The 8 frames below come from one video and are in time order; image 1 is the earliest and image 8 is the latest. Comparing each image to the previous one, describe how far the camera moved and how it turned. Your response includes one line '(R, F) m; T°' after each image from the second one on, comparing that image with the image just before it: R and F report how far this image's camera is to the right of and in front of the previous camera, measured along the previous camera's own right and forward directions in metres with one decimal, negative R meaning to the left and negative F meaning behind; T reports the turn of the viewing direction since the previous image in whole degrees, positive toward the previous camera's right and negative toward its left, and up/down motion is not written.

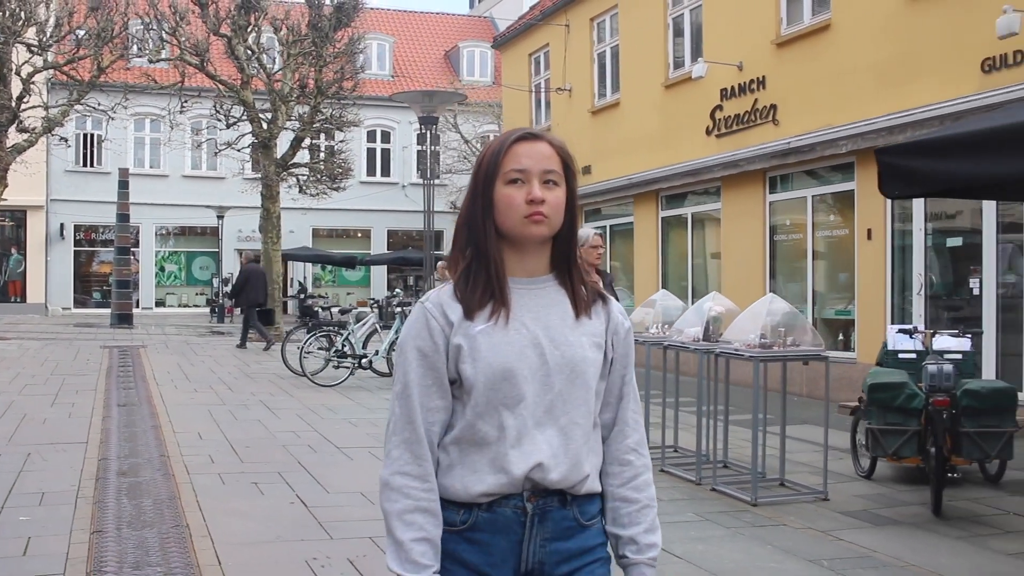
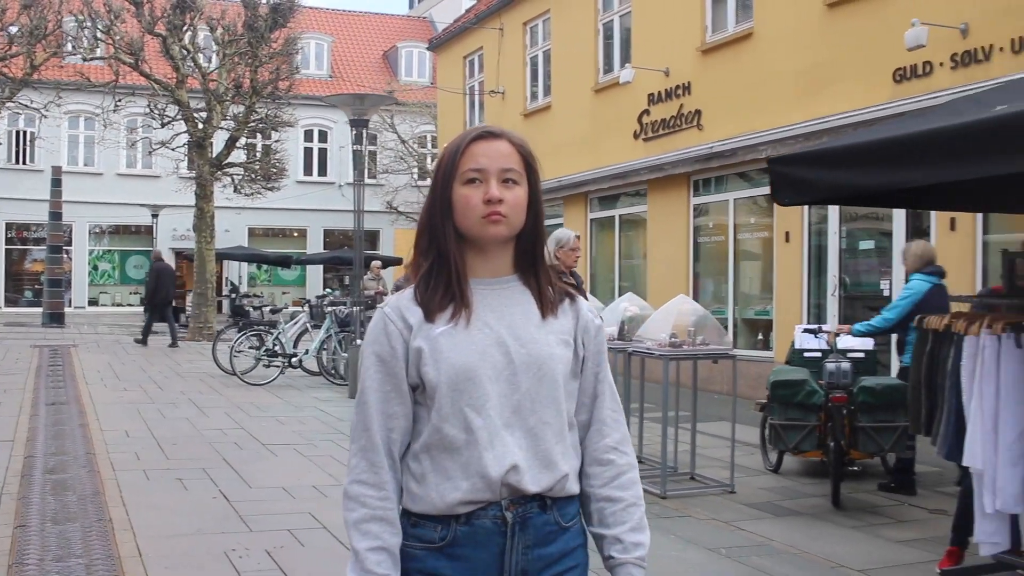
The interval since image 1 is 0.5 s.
(+0.1, -0.2) m; +3°
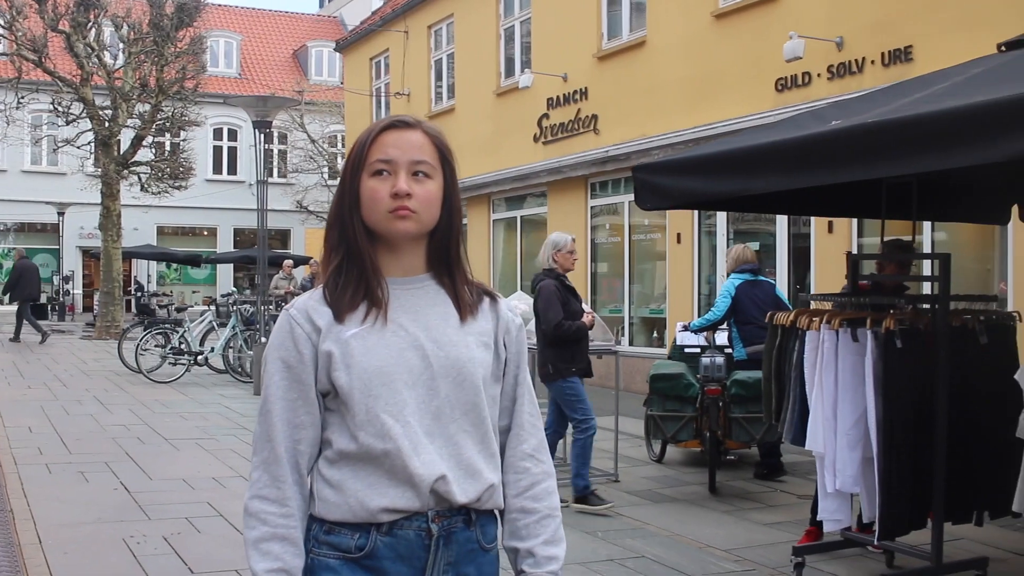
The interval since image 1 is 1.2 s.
(+0.1, -0.4) m; +4°
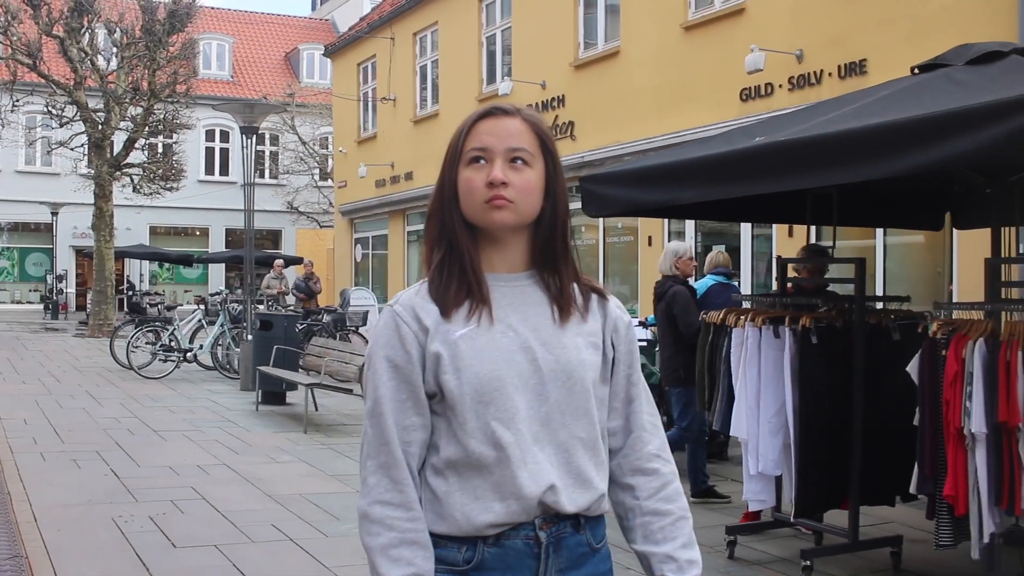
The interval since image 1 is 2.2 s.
(+0.2, -0.5) m; 0°
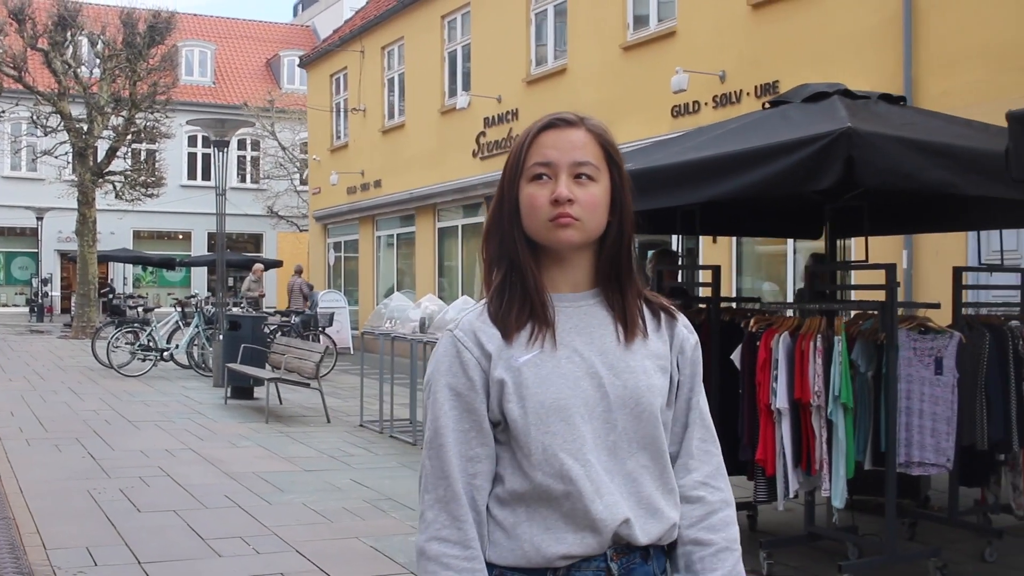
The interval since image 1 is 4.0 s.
(+0.4, -1.0) m; +1°
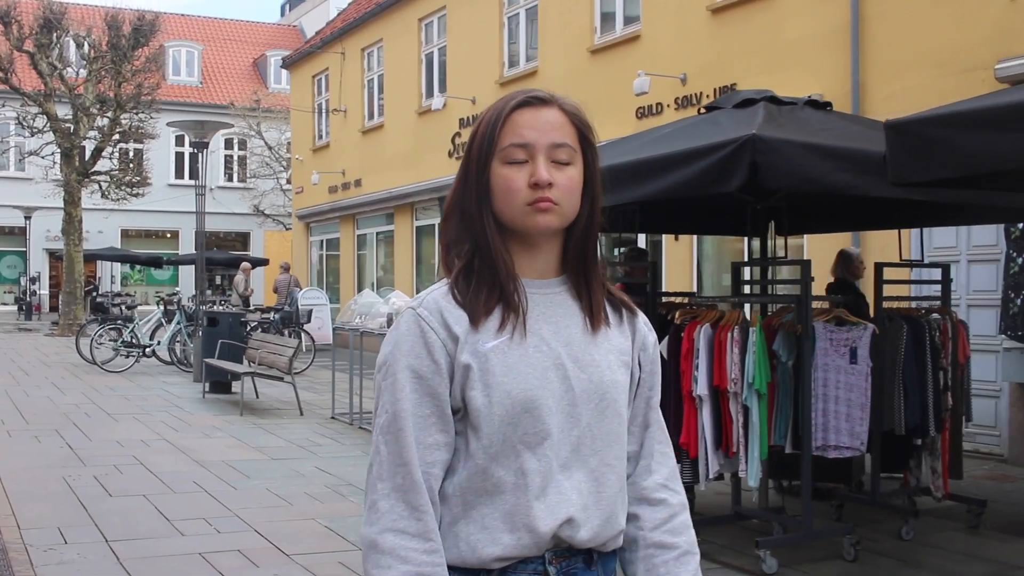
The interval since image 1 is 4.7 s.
(+0.2, -0.4) m; 0°
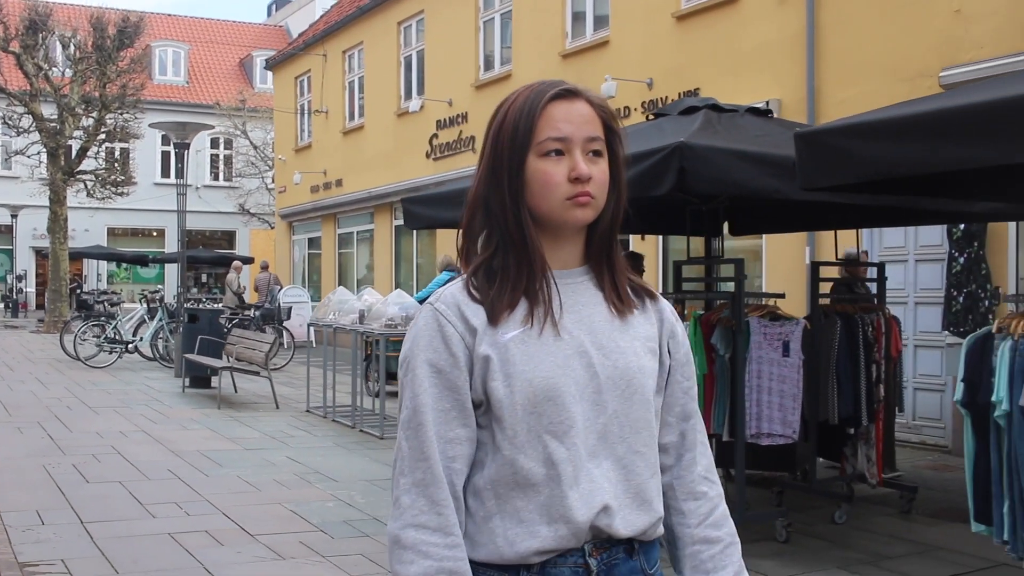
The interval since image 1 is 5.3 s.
(+0.2, -0.4) m; 0°
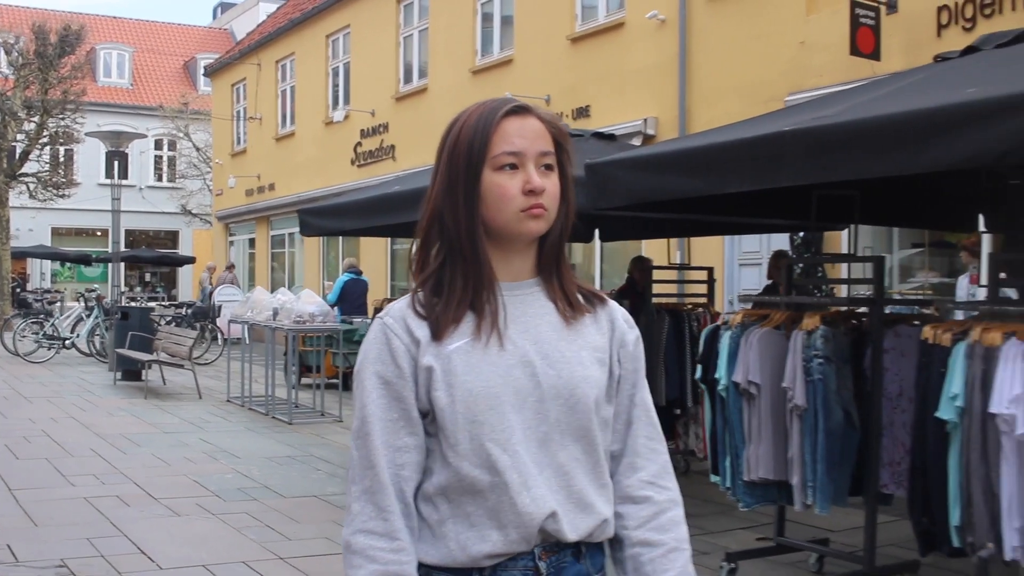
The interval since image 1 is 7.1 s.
(+0.5, -1.1) m; +2°
